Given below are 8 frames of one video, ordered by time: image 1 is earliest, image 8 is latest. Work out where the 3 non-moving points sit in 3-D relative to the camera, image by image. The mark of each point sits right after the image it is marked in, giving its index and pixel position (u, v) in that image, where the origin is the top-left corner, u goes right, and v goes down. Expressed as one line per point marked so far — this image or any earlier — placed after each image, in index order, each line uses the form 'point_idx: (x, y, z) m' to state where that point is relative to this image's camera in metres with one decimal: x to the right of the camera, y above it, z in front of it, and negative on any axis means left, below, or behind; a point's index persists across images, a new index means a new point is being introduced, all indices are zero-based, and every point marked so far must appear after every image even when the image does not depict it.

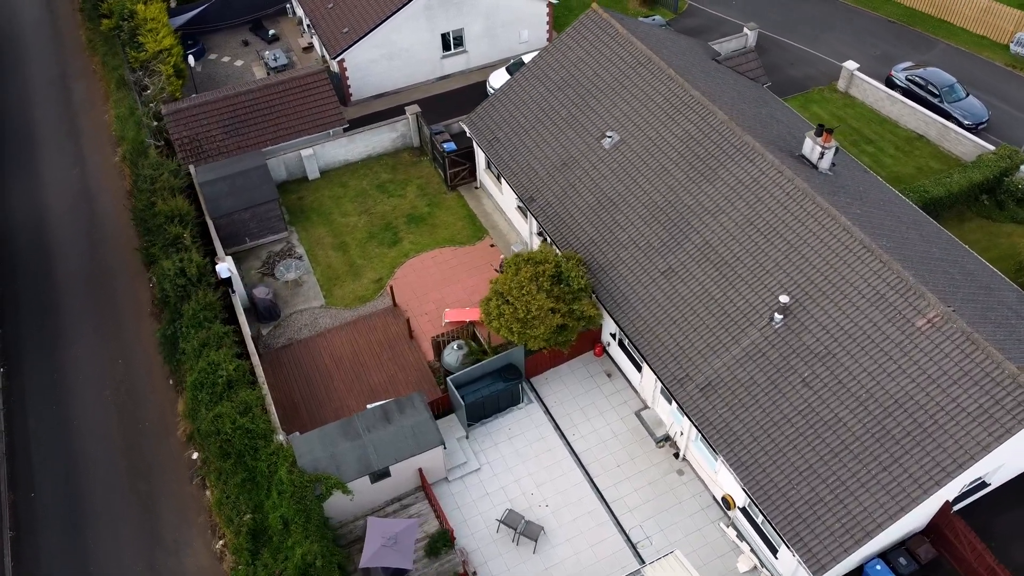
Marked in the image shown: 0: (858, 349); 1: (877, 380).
0: (+8.0, -1.4, +18.8) m
1: (+8.2, -2.1, +18.3) m
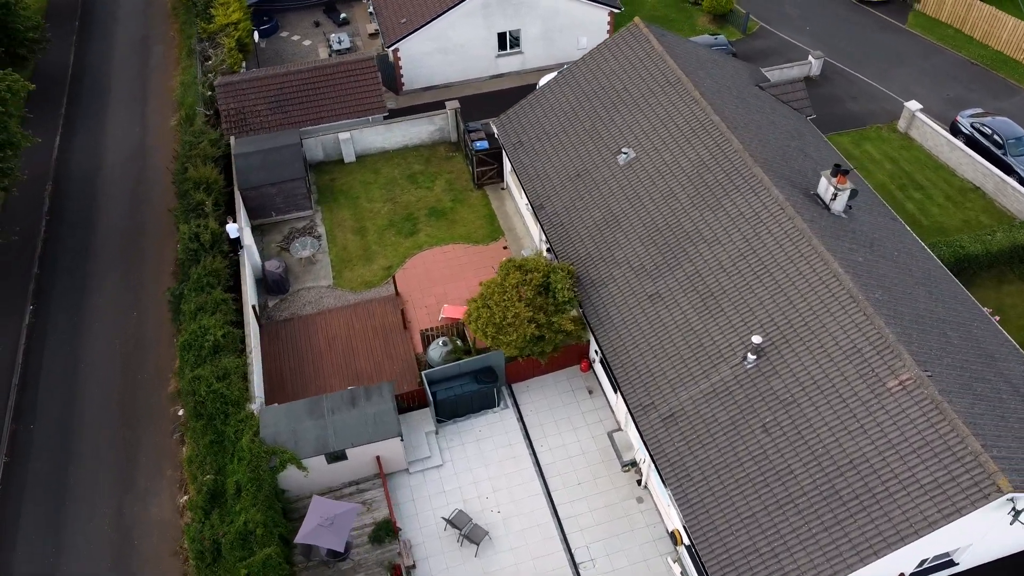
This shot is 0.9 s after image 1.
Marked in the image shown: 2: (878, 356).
0: (+6.9, -2.5, +18.0) m
1: (+7.0, -3.2, +17.5) m
2: (+8.0, -1.5, +17.8) m
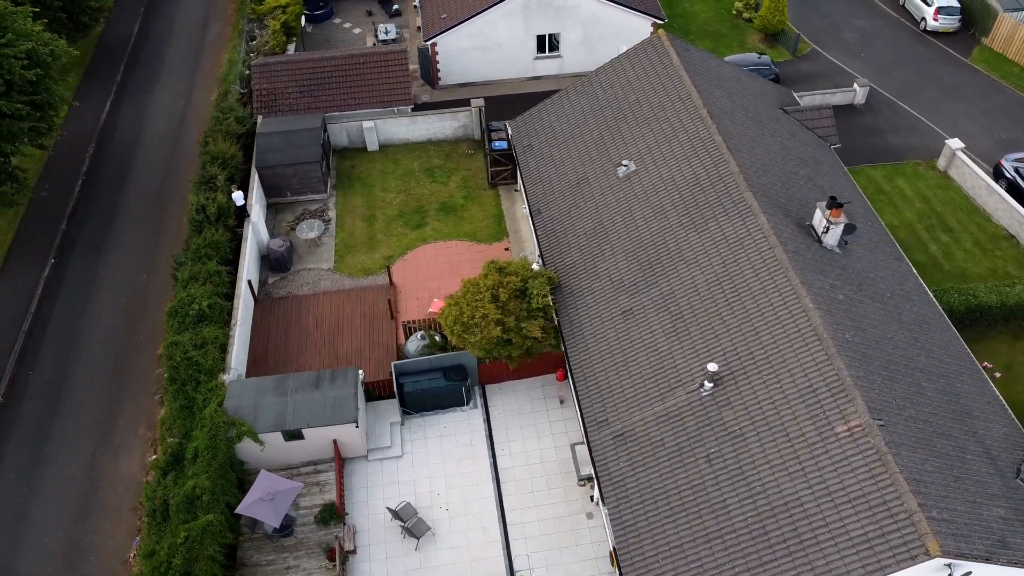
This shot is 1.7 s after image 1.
0: (+5.5, -3.2, +17.4) m
1: (+5.5, -3.9, +16.9) m
2: (+6.7, -2.3, +17.1) m
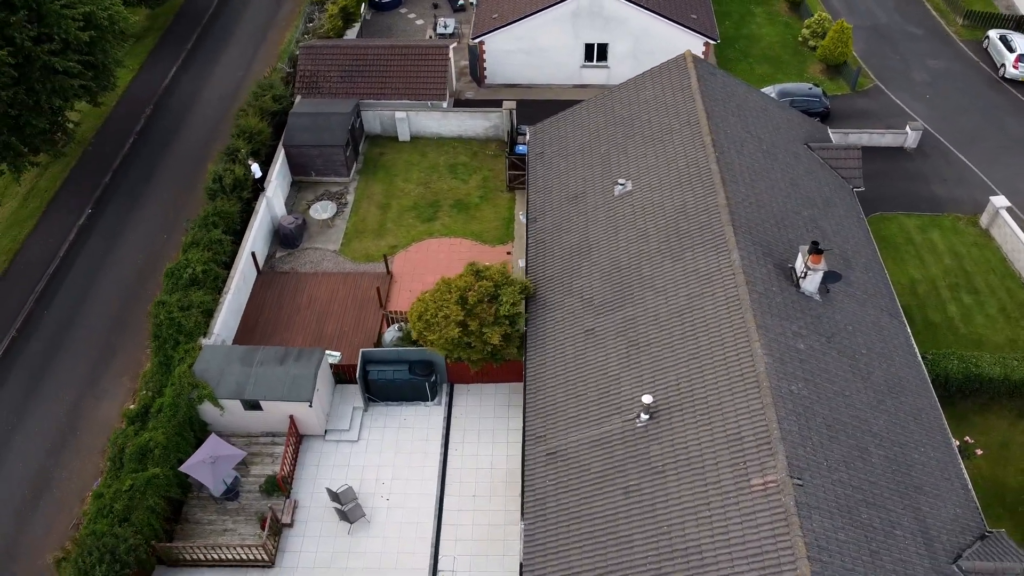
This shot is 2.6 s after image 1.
0: (+3.7, -4.0, +17.0) m
1: (+3.5, -4.7, +16.5) m
2: (+4.9, -3.3, +16.5) m
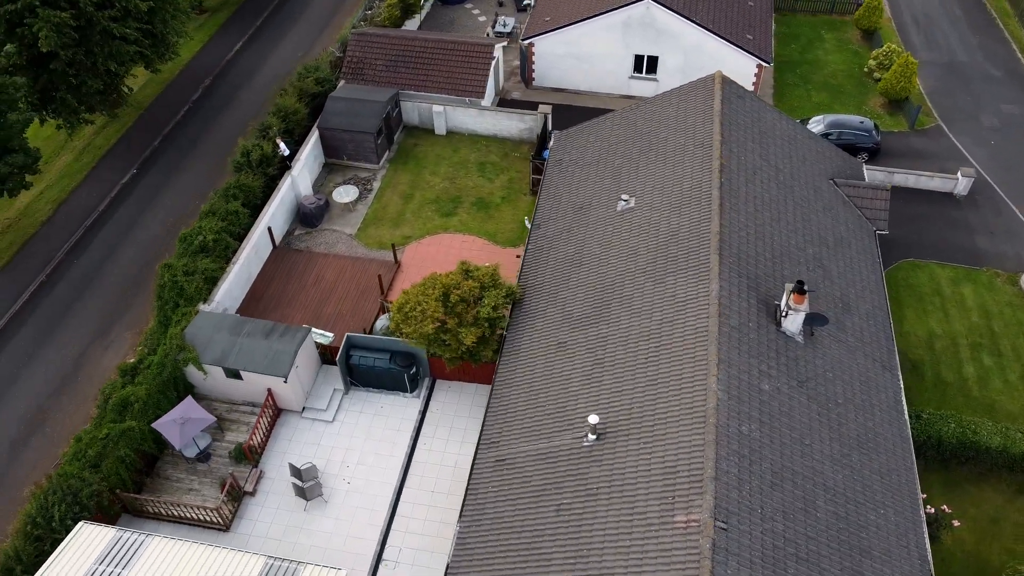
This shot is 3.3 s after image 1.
0: (+2.1, -4.5, +16.7) m
1: (+1.9, -5.1, +16.2) m
2: (+3.5, -3.9, +16.1) m
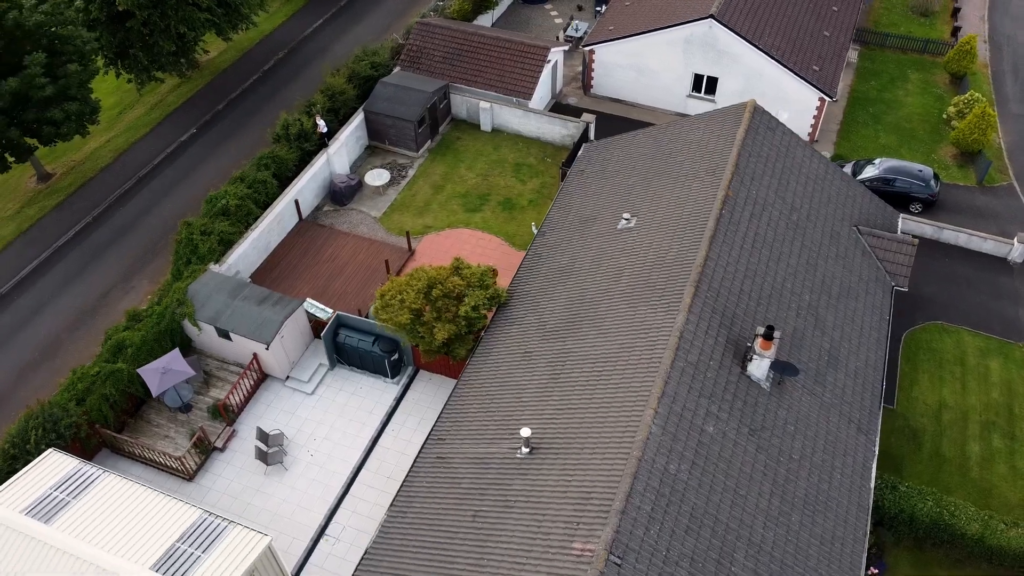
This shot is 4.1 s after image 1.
0: (+0.3, -4.8, +16.6) m
1: (-0.2, -5.4, +16.2) m
2: (+1.6, -4.4, +15.8) m
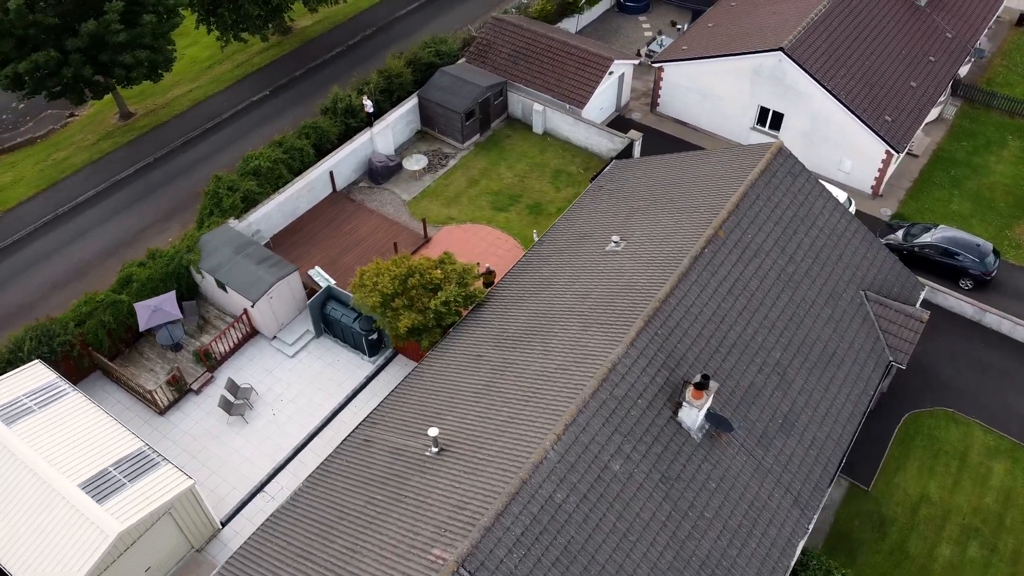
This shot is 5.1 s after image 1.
0: (-2.2, -4.8, +16.7) m
1: (-2.8, -5.3, +16.4) m
2: (-1.0, -4.6, +15.8) m
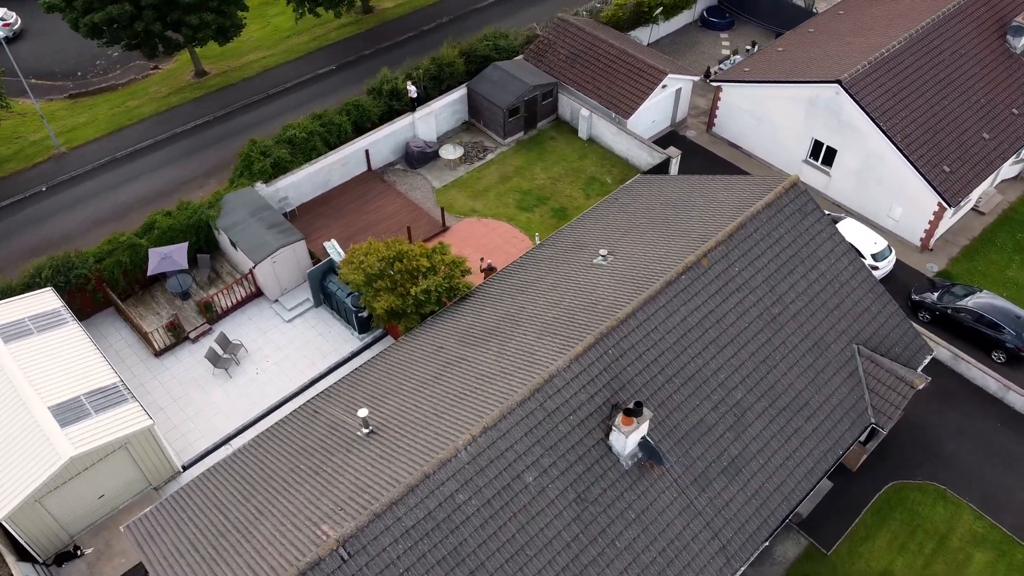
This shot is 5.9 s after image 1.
0: (-4.2, -4.3, +17.0) m
1: (-4.9, -4.7, +16.8) m
2: (-3.1, -4.3, +15.9) m
